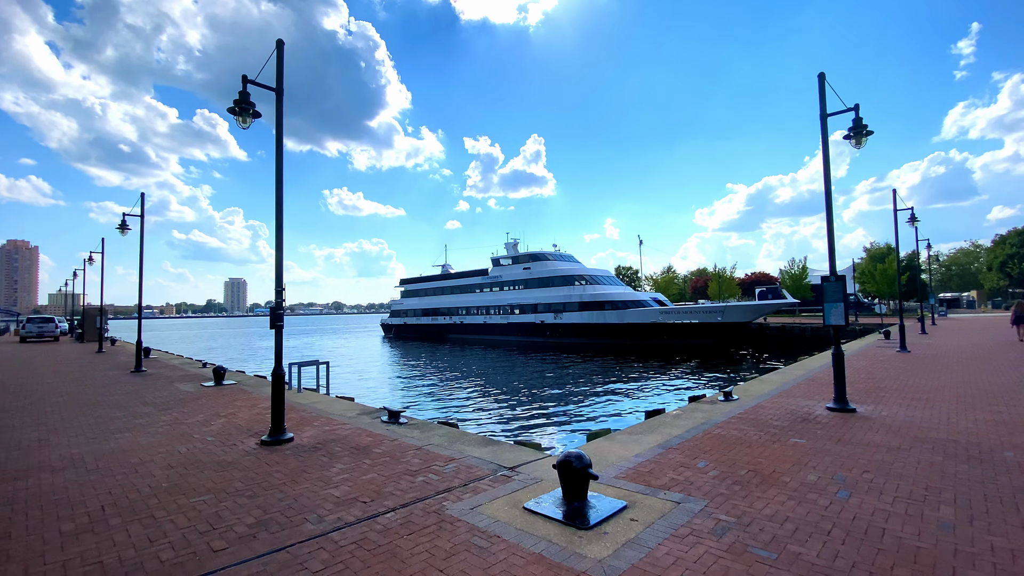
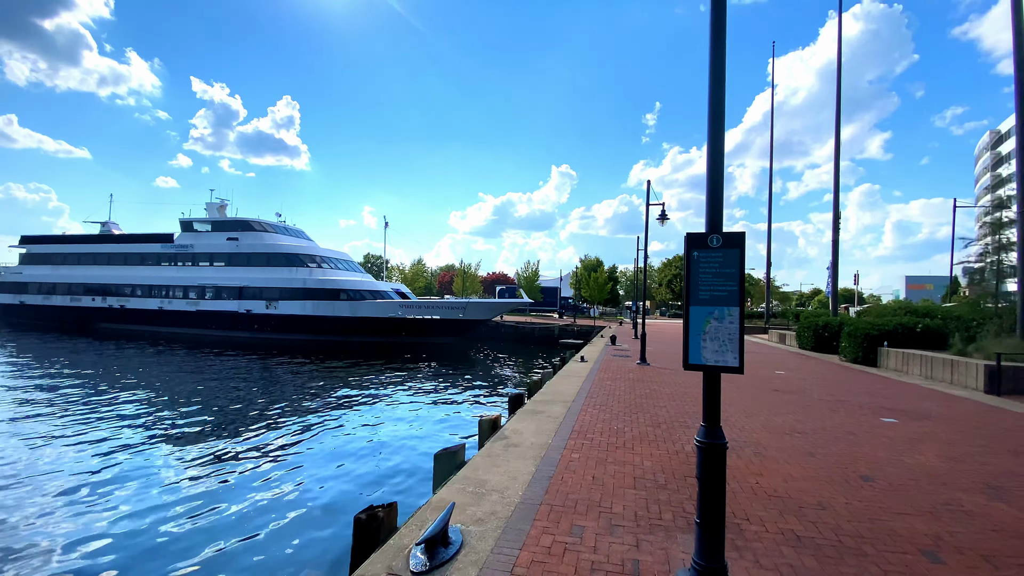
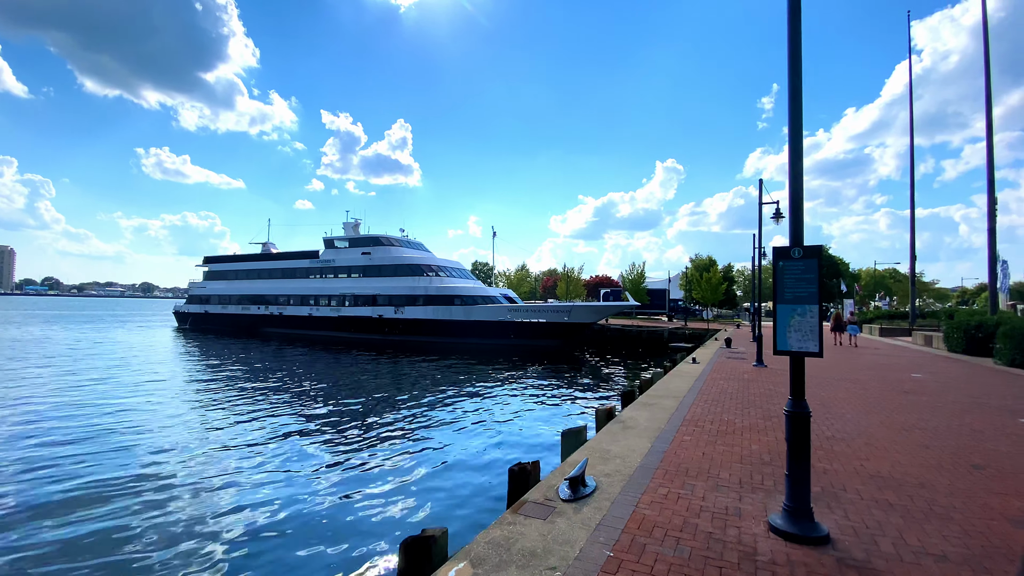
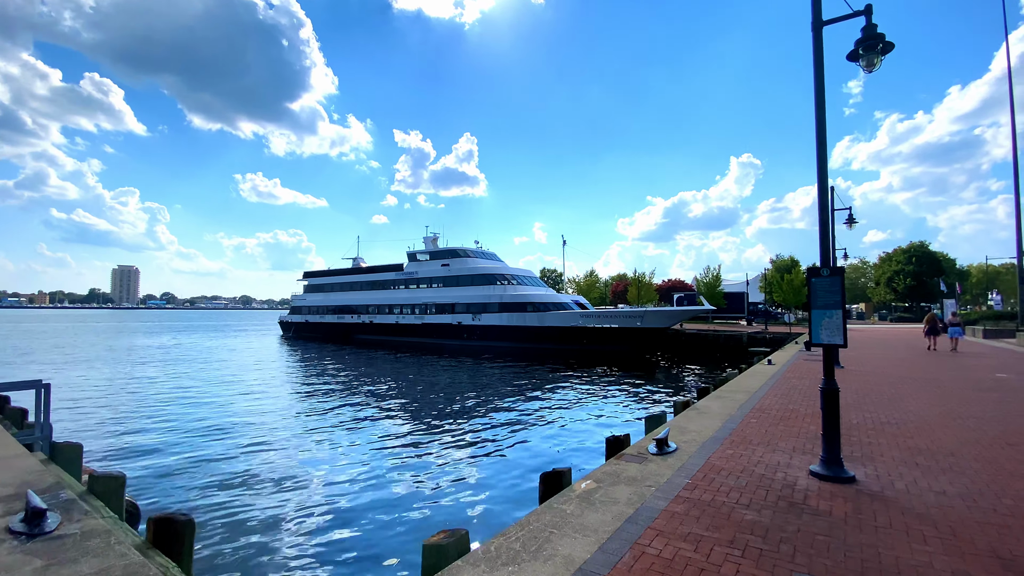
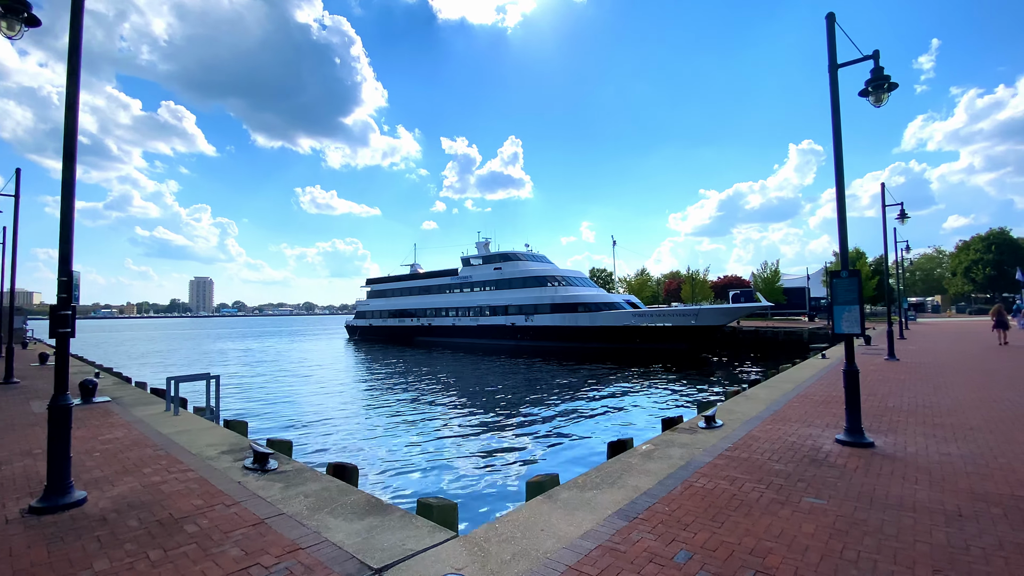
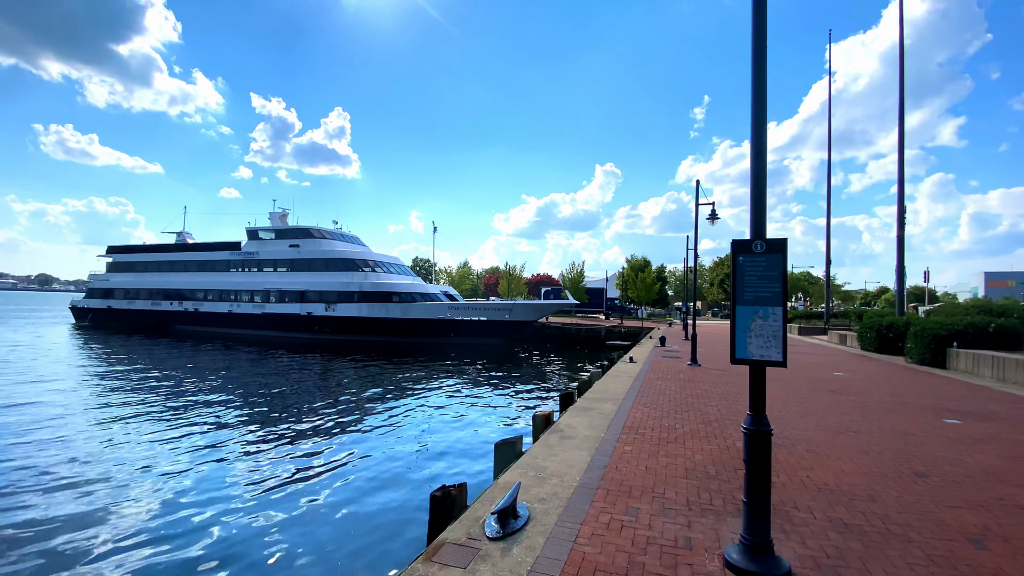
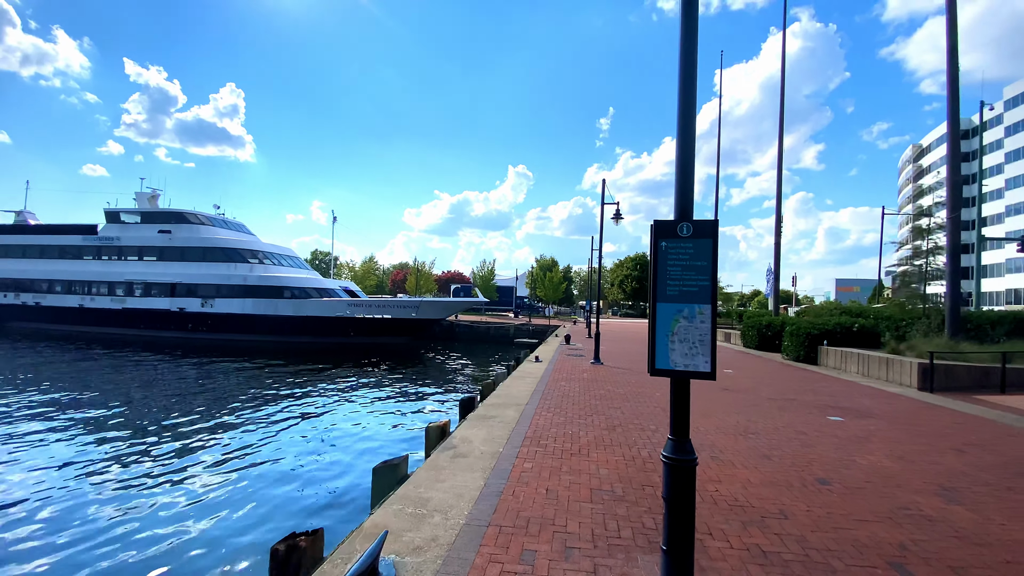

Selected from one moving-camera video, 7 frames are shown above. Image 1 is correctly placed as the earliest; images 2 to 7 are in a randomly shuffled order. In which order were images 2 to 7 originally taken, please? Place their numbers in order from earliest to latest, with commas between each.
5, 4, 3, 6, 2, 7
